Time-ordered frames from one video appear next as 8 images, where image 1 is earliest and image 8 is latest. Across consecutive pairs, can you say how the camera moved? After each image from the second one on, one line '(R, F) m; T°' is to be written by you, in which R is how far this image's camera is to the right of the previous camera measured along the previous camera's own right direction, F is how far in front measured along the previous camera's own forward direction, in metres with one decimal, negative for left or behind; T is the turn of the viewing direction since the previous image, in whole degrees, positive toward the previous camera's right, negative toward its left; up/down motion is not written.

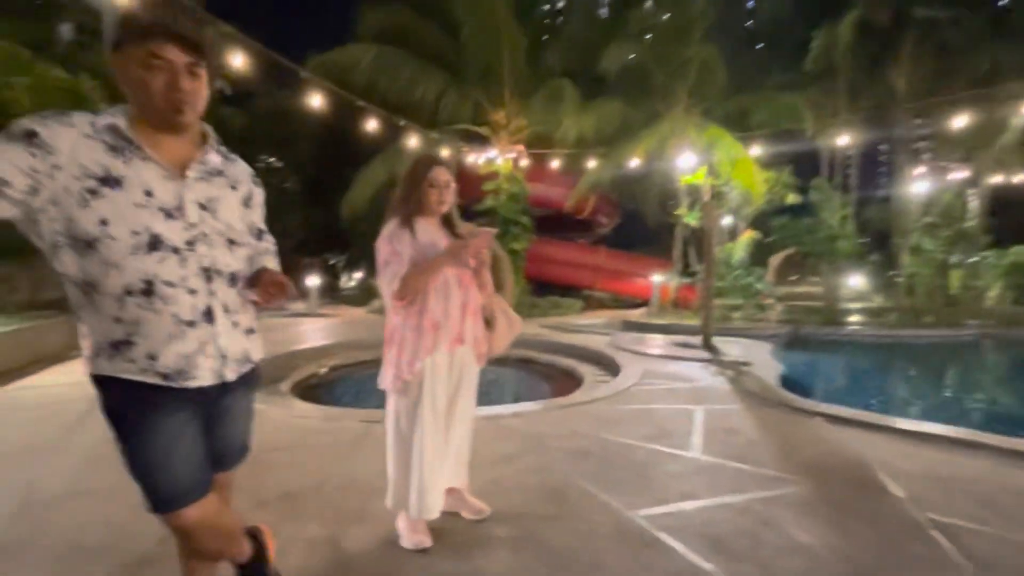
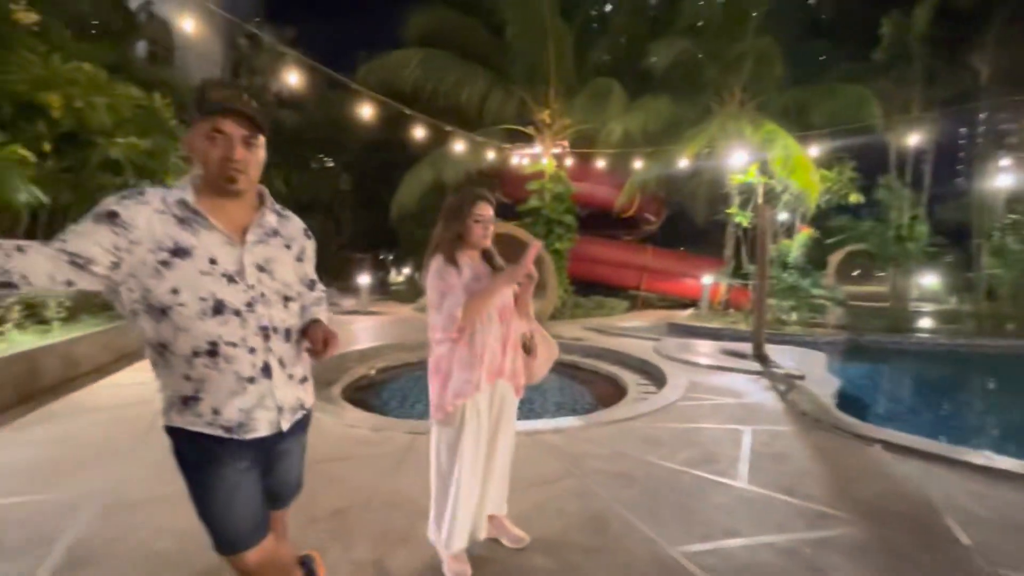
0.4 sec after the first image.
(0.0, 0.0) m; -5°
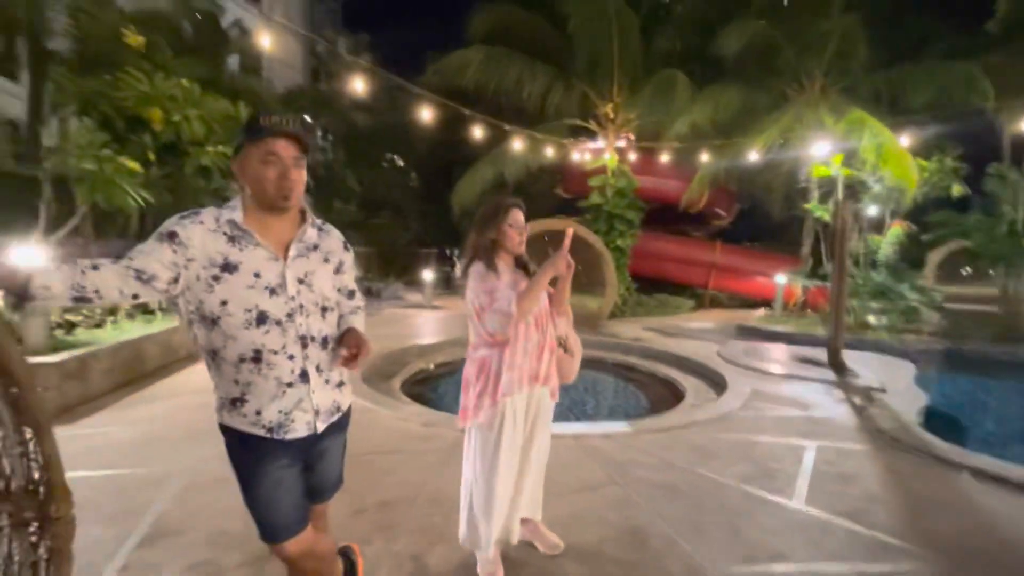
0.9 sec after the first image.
(+0.1, 0.0) m; -8°
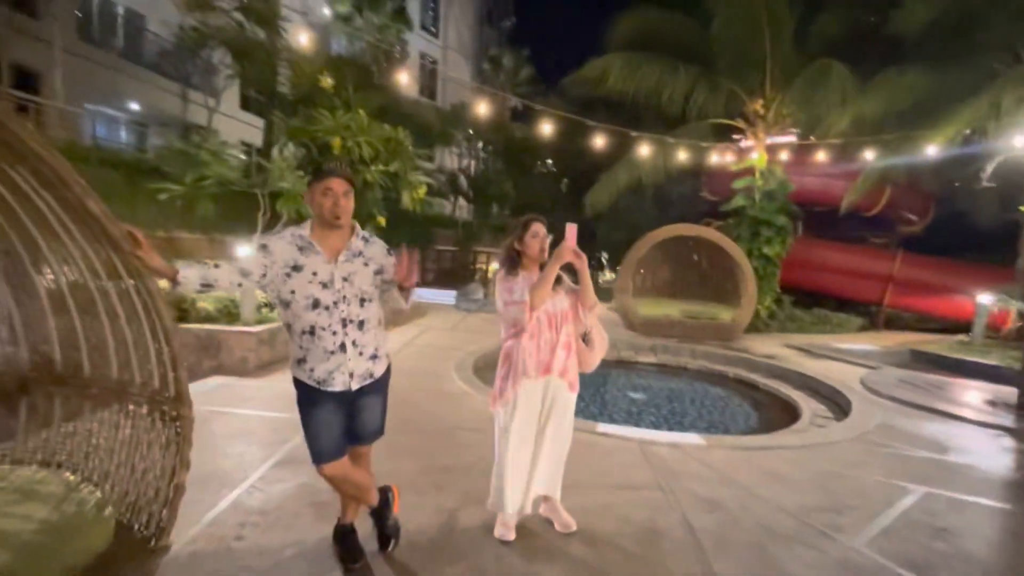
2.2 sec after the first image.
(+0.7, -0.2) m; -19°
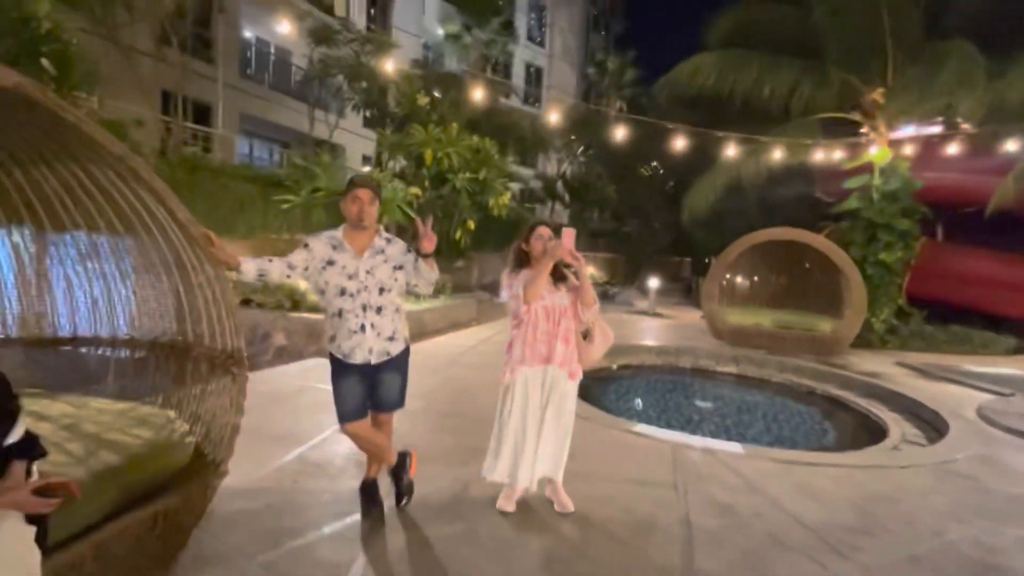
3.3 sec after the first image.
(+0.6, -0.2) m; -13°
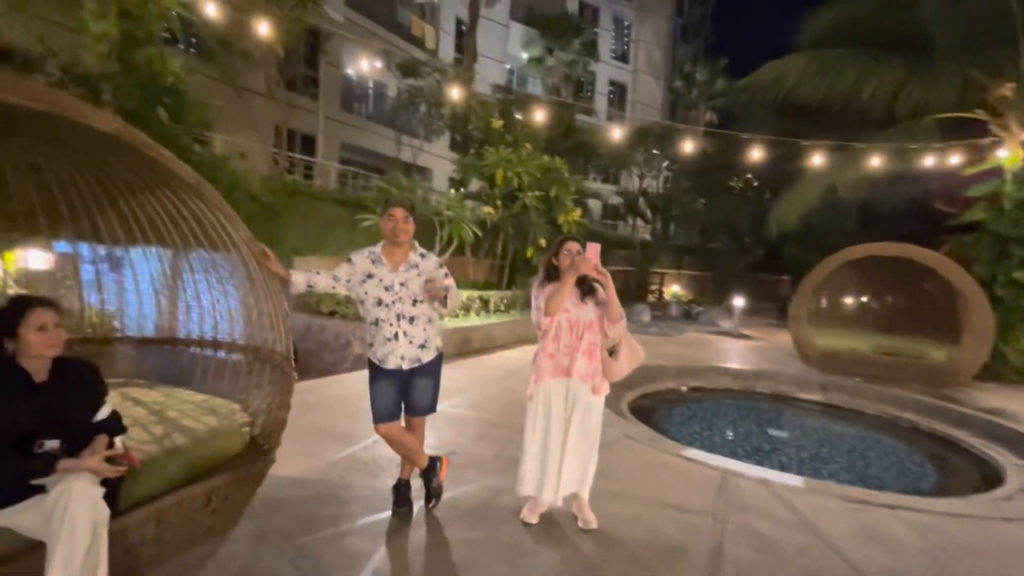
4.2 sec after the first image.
(+0.4, 0.0) m; -10°
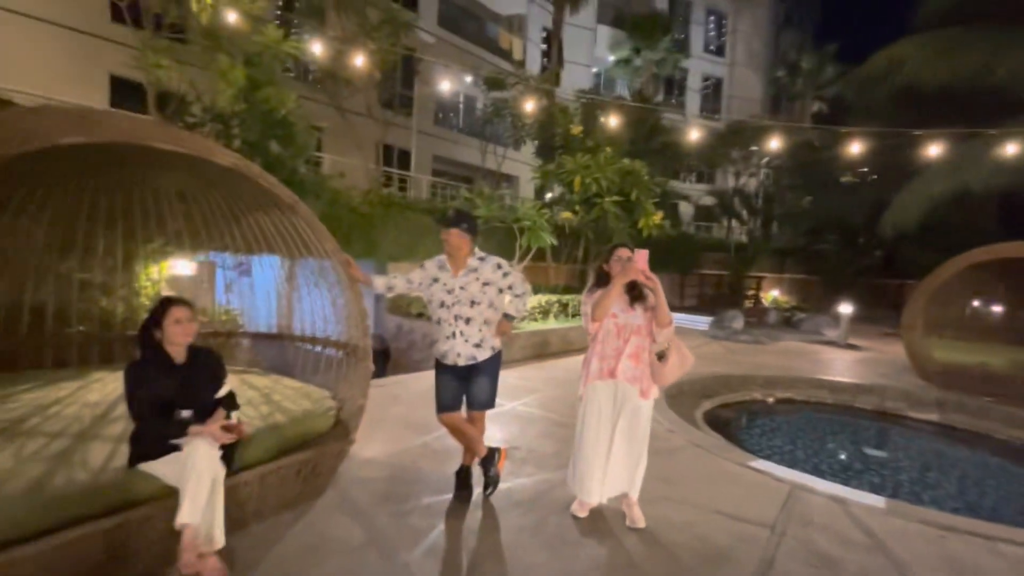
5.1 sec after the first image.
(+0.2, -0.2) m; -11°
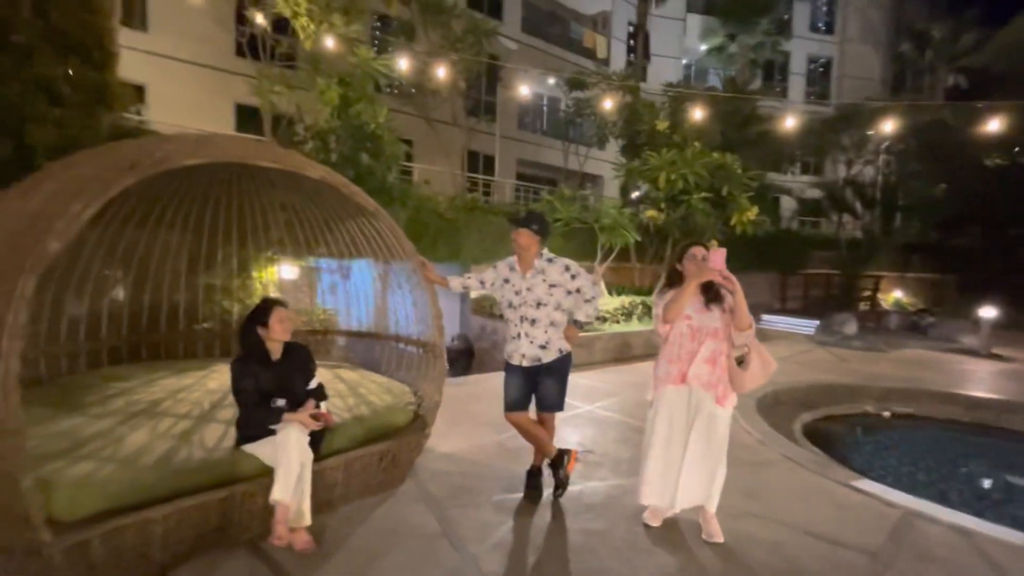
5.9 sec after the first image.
(+0.1, 0.0) m; -10°
